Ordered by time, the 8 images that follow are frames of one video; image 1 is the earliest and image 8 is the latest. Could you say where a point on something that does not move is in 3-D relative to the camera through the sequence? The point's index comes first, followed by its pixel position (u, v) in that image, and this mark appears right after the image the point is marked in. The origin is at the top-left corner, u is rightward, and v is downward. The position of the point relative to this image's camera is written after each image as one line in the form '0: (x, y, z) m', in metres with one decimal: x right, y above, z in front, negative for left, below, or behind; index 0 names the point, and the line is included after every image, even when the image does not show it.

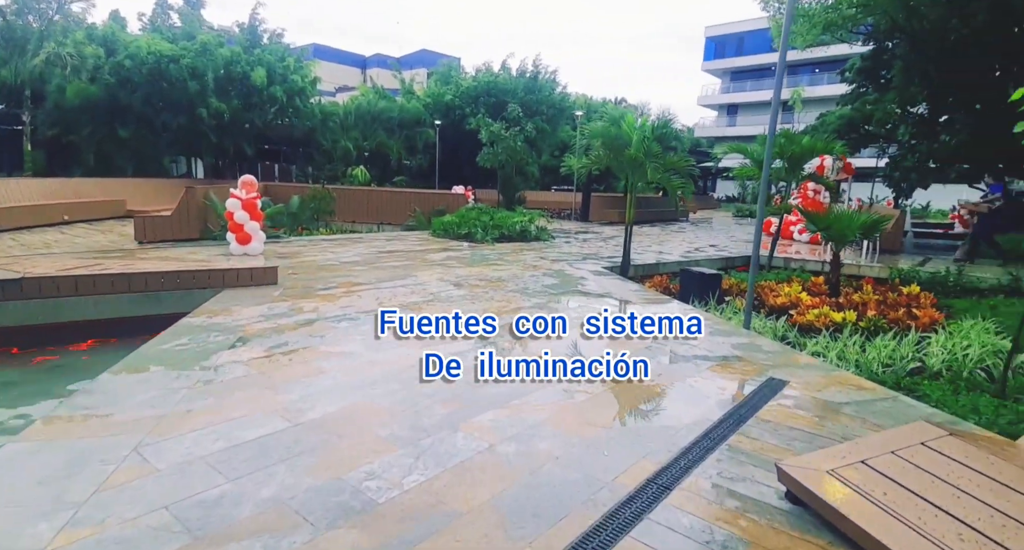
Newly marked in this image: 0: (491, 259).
0: (-0.3, +0.2, +9.1) m
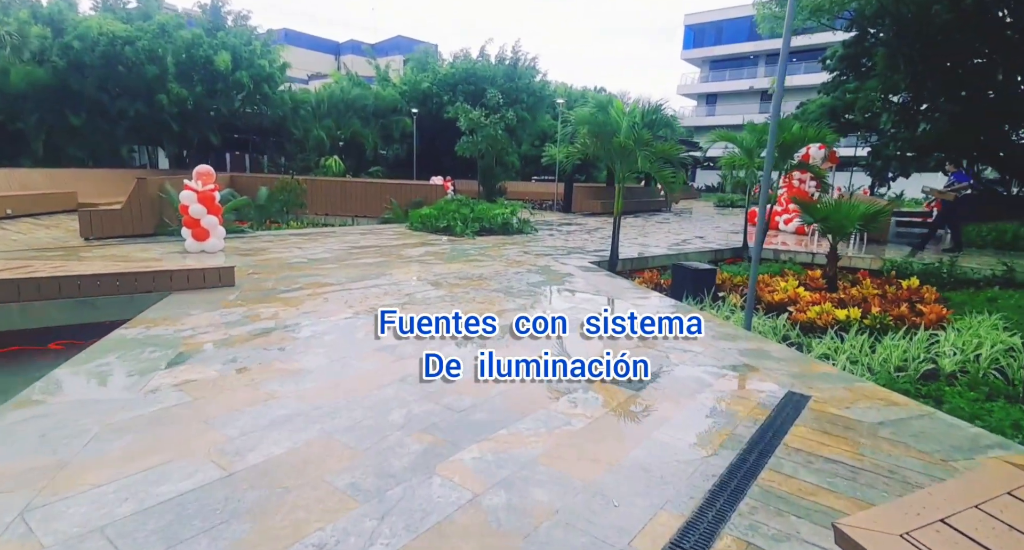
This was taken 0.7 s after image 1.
0: (-0.6, +0.3, +8.6) m
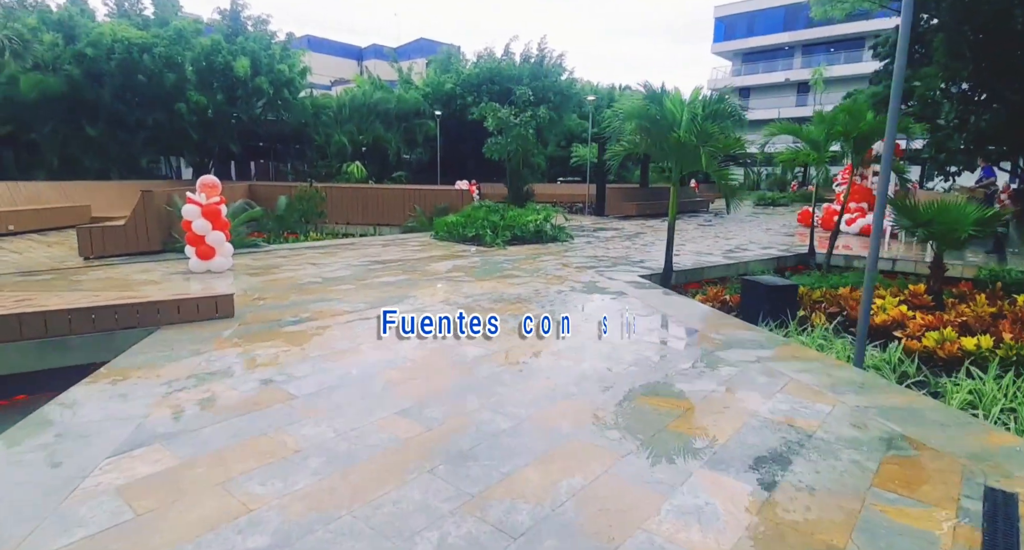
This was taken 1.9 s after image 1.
0: (-0.1, +0.1, +7.7) m
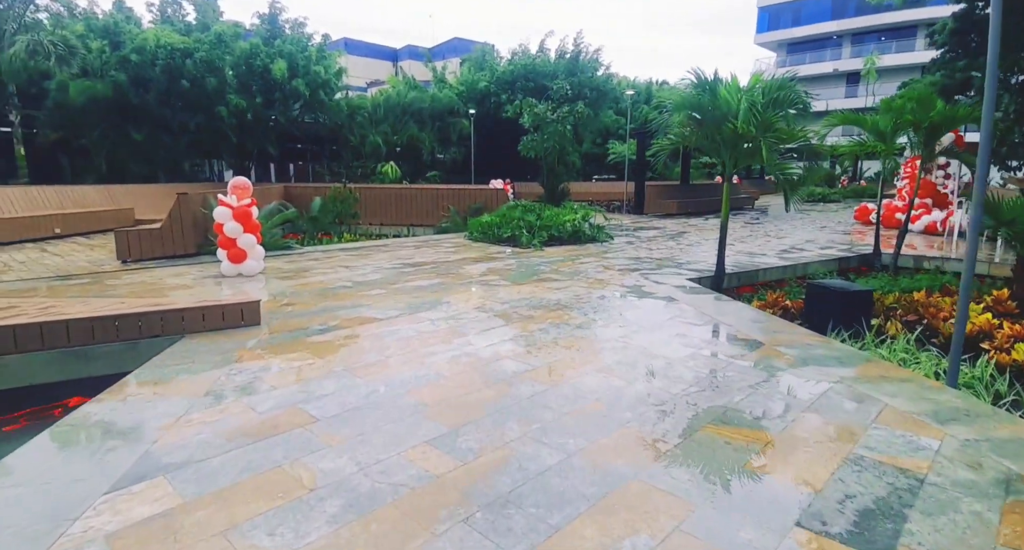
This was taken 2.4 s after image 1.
0: (+0.4, 0.0, +7.3) m
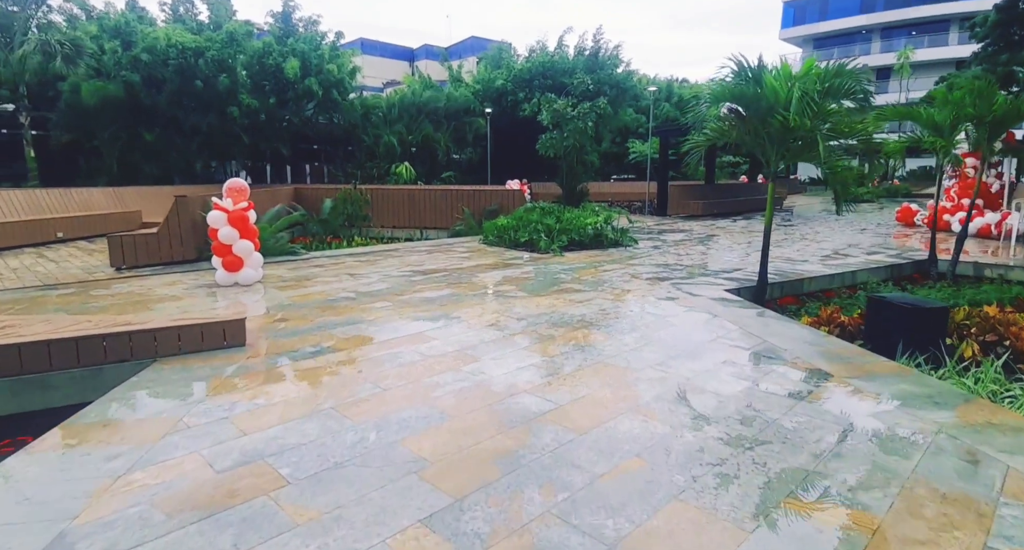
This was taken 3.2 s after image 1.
0: (+0.6, -0.1, +6.7) m
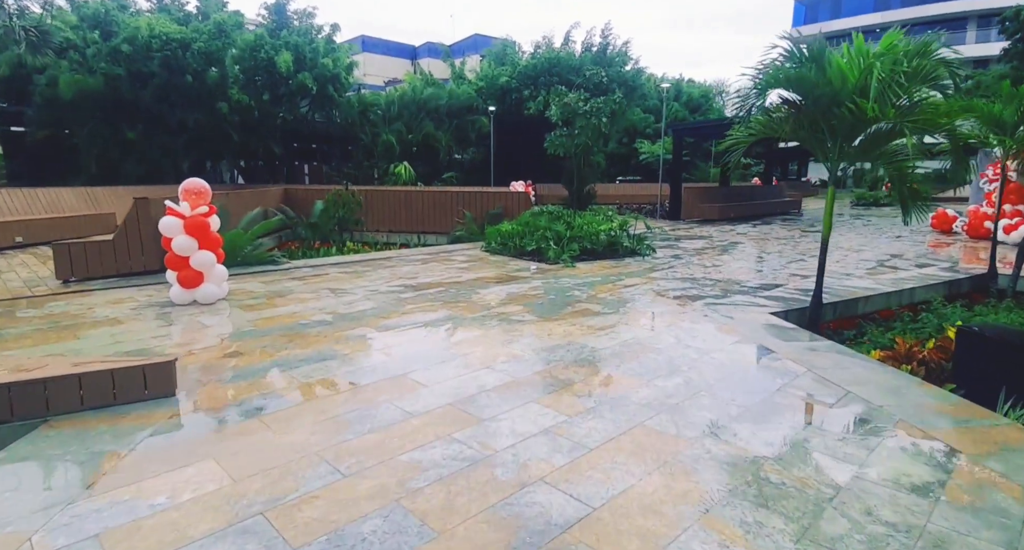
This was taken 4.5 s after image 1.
0: (+0.6, -0.2, +5.7) m
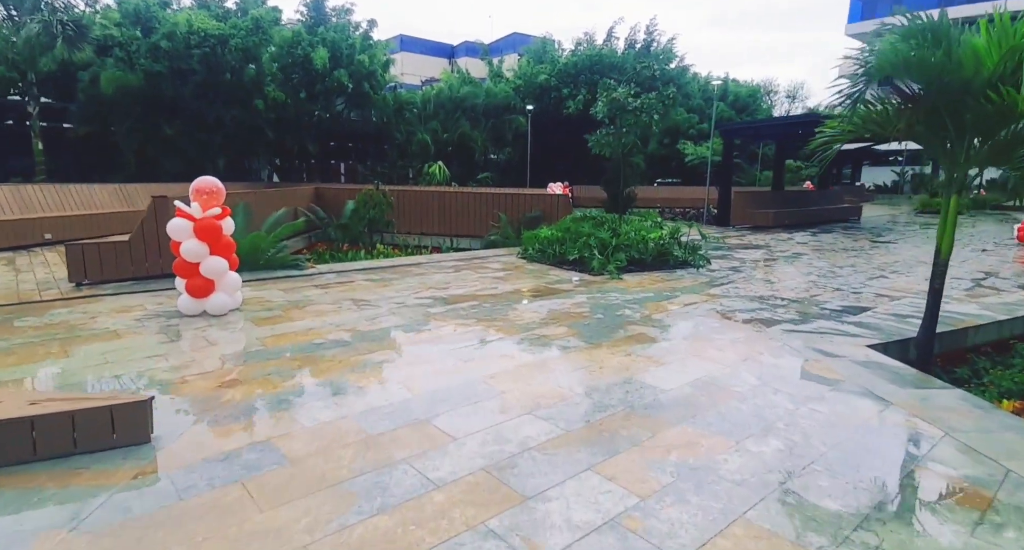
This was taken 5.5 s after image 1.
0: (+1.0, -0.4, +5.0) m
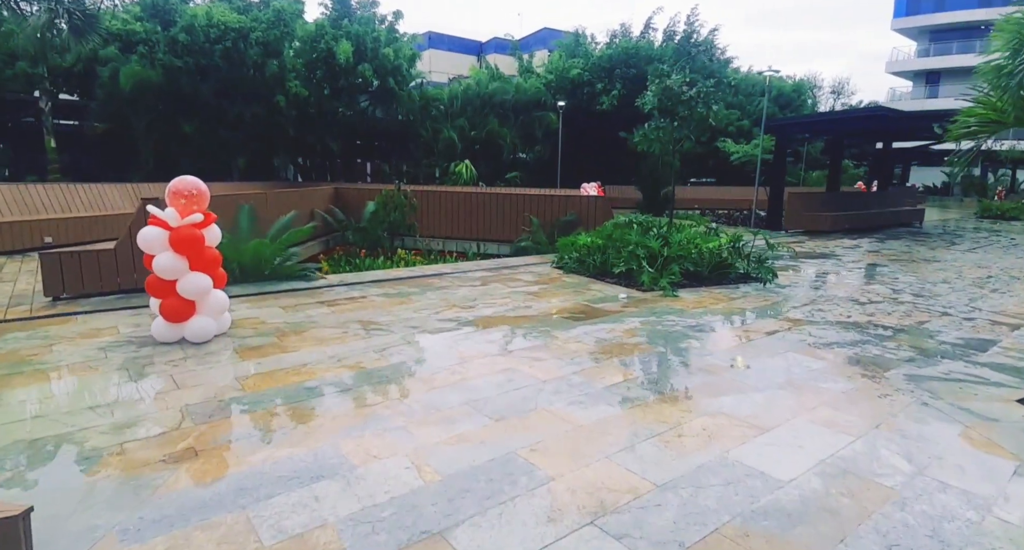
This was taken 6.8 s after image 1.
0: (+1.3, -0.5, +4.0) m
